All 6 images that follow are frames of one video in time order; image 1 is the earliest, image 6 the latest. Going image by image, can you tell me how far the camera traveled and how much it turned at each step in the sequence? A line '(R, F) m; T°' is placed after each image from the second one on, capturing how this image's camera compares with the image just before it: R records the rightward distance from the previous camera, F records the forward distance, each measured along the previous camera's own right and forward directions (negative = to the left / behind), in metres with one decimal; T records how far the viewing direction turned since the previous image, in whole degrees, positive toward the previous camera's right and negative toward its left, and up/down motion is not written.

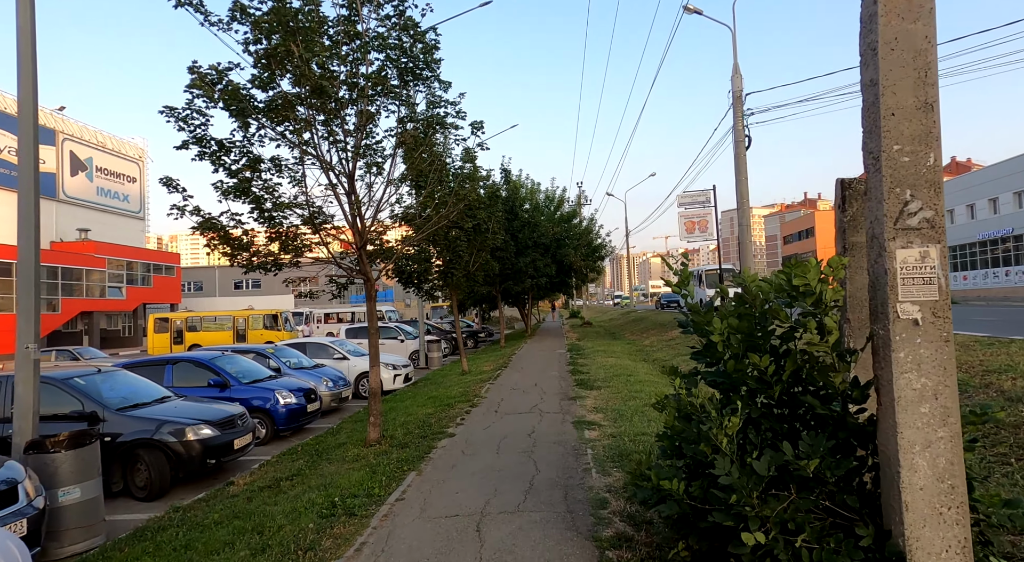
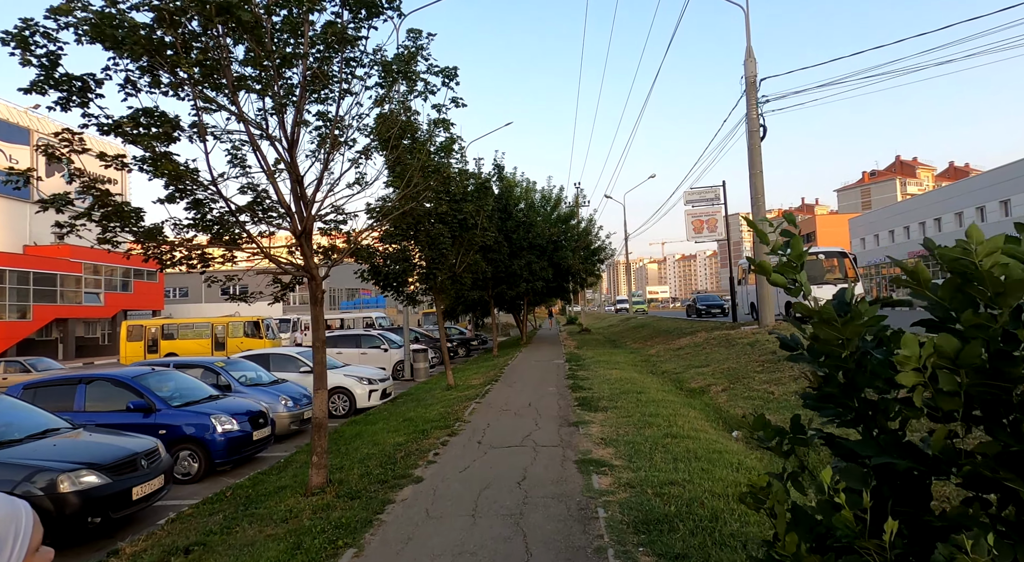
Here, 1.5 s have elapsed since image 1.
(+0.1, +1.7) m; 0°
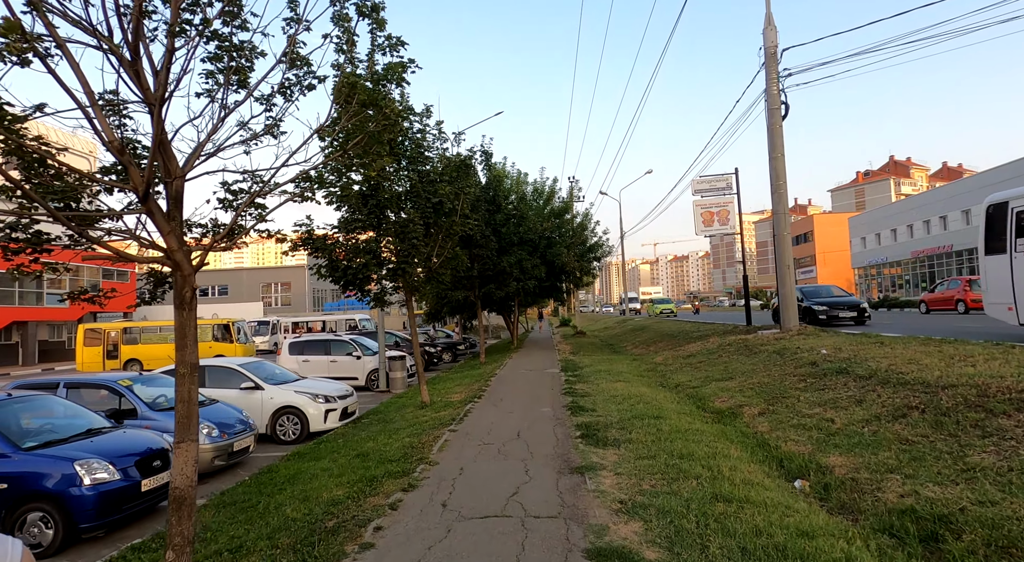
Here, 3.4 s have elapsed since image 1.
(+0.1, +2.2) m; +1°
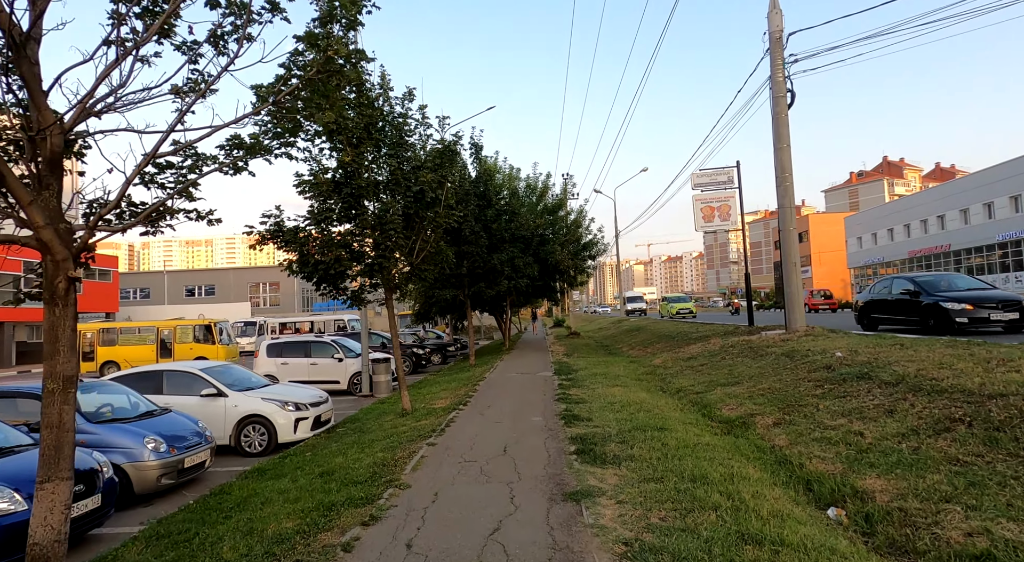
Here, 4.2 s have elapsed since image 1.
(+0.1, +0.9) m; +1°
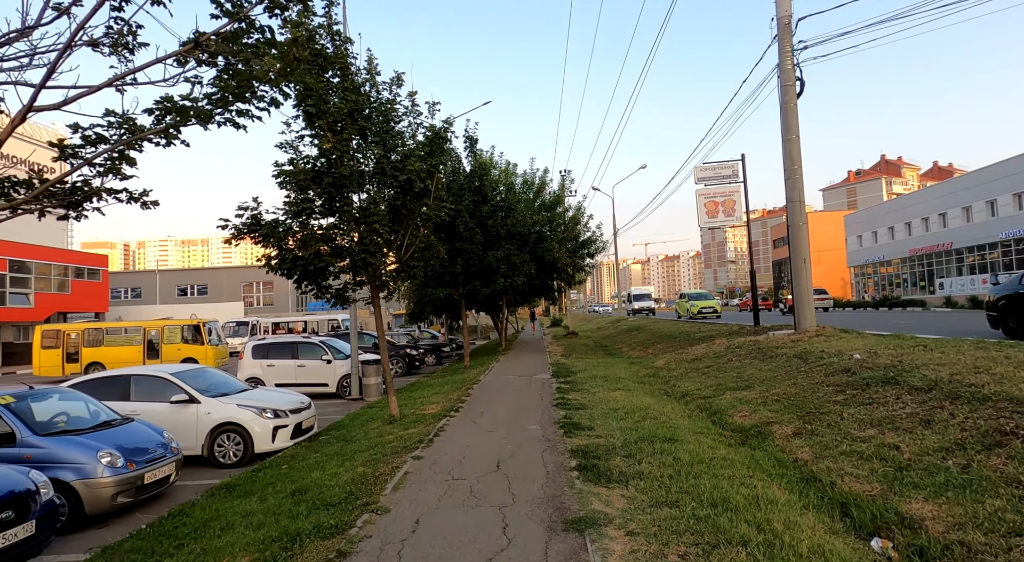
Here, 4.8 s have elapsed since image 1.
(0.0, +0.7) m; 0°
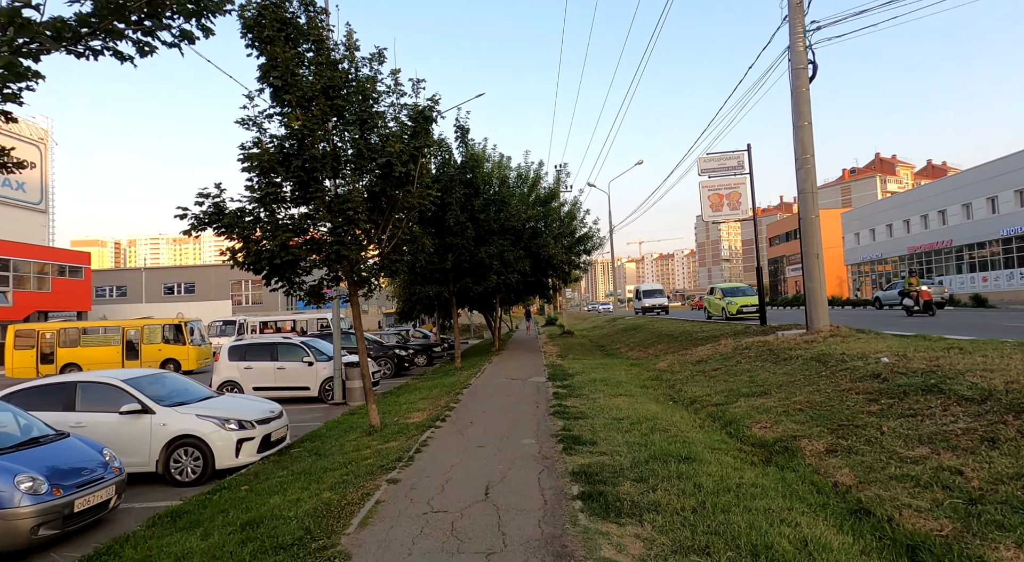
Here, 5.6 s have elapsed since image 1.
(0.0, +0.9) m; +1°
